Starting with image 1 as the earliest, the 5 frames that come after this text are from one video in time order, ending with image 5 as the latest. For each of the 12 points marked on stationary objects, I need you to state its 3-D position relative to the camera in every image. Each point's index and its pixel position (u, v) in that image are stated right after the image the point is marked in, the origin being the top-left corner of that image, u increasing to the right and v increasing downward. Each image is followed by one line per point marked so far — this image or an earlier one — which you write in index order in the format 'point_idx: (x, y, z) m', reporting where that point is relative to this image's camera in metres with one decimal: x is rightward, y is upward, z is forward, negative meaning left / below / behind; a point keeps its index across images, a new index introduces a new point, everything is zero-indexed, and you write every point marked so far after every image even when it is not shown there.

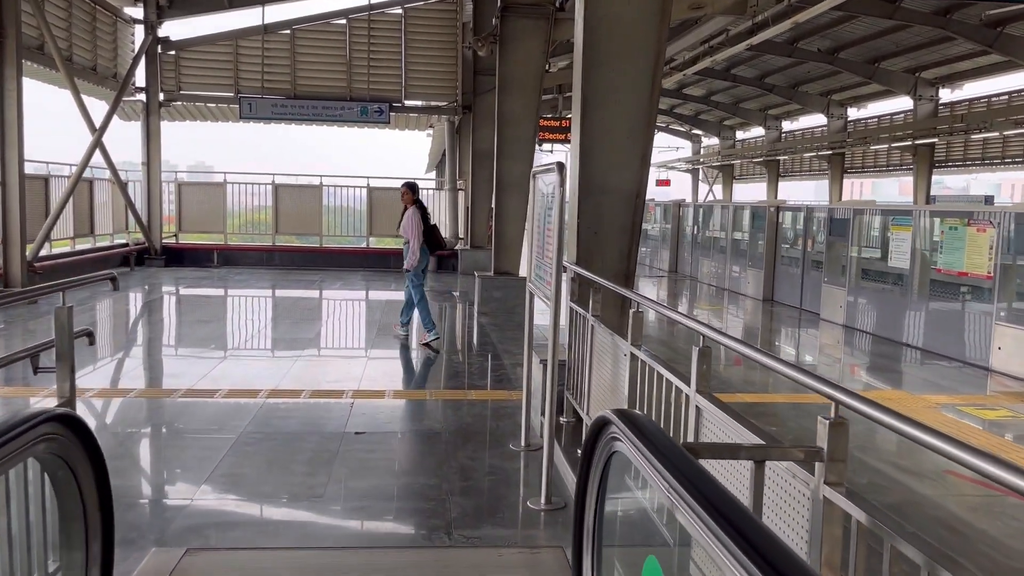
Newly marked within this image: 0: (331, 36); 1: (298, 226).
0: (-3.0, +4.2, +13.9) m
1: (-3.9, +1.1, +15.1) m
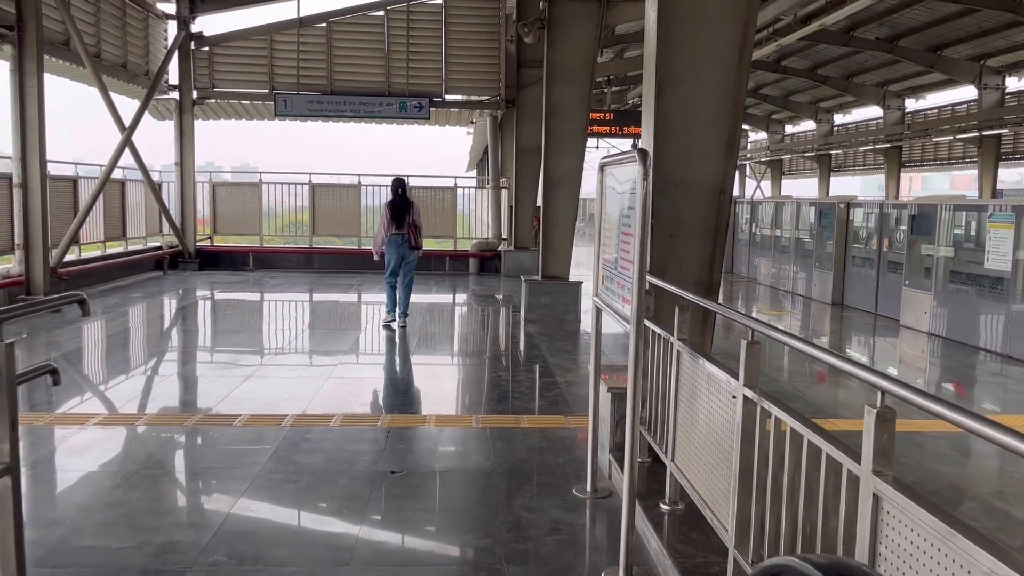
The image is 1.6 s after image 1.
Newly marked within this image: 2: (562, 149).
0: (-2.3, +4.1, +13.3) m
1: (-3.1, +1.0, +14.5) m
2: (+0.5, +1.5, +8.8) m
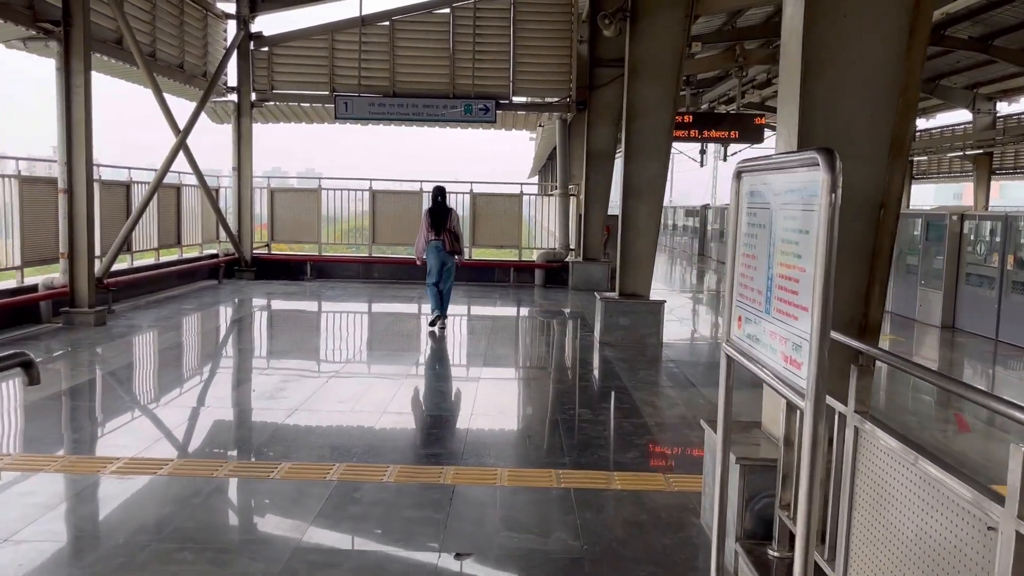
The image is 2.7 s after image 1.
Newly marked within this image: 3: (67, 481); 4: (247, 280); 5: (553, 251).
0: (-1.2, +3.9, +12.6) m
1: (-2.0, +0.9, +13.9) m
2: (+1.3, +1.3, +8.0) m
3: (-2.1, -0.9, +3.9) m
4: (-4.1, +0.1, +12.9) m
5: (+0.7, +0.6, +13.5) m
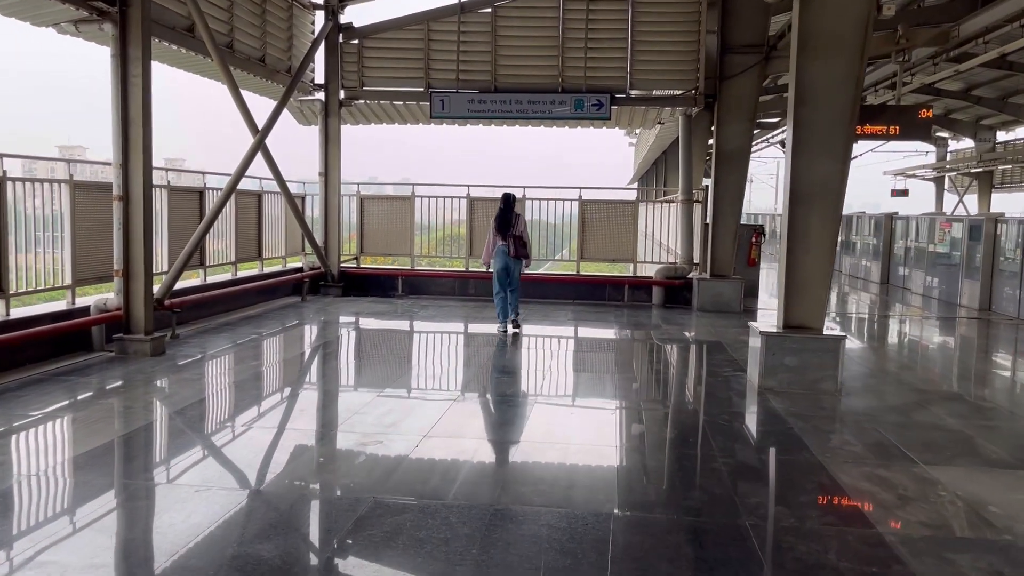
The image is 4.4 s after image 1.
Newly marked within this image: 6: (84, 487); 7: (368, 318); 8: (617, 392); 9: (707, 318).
0: (+0.4, +3.7, +11.2) m
1: (-0.3, +0.6, +12.5) m
2: (+2.3, +1.1, +6.3) m
3: (-1.5, -1.1, +2.5) m
4: (-2.5, -0.1, +11.8) m
5: (+2.3, +0.3, +11.8) m
6: (-2.4, -1.2, +4.4) m
7: (-1.9, -0.4, +10.9) m
8: (+0.9, -0.9, +7.4) m
9: (+2.5, -0.4, +10.9) m
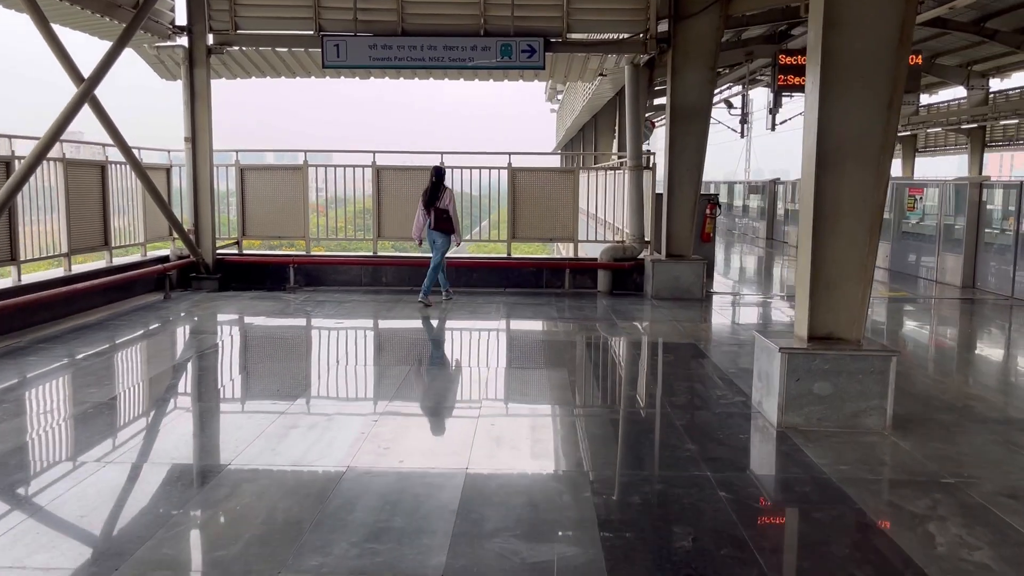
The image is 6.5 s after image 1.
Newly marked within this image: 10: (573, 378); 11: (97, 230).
0: (-0.6, +3.8, +9.1) m
1: (-1.3, +0.8, +10.5) m
2: (+1.8, +1.1, +4.5) m
3: (-1.5, -1.3, +0.5) m
4: (-3.5, 0.0, +9.5) m
5: (+1.3, +0.5, +10.0) m
6: (-2.6, -1.4, +2.3) m
7: (-2.7, -0.3, +8.7) m
8: (+0.4, -0.9, +5.5) m
9: (+1.7, -0.2, +9.1) m
10: (+0.5, -0.8, +6.3) m
11: (-4.2, +0.6, +8.4) m
